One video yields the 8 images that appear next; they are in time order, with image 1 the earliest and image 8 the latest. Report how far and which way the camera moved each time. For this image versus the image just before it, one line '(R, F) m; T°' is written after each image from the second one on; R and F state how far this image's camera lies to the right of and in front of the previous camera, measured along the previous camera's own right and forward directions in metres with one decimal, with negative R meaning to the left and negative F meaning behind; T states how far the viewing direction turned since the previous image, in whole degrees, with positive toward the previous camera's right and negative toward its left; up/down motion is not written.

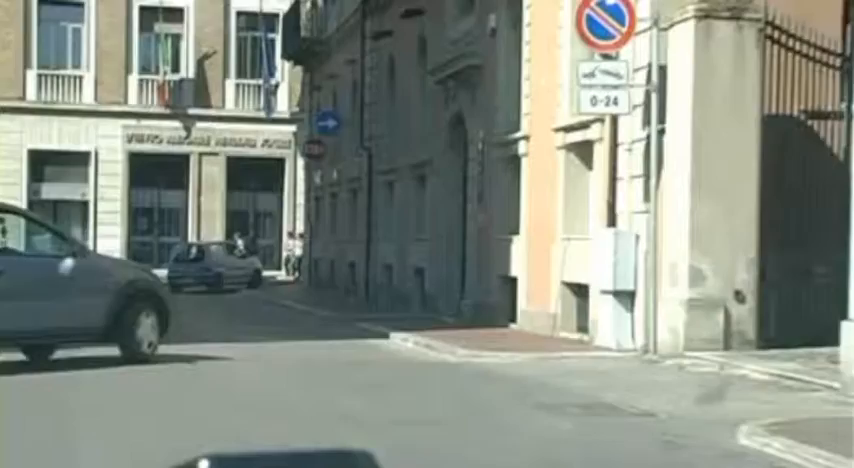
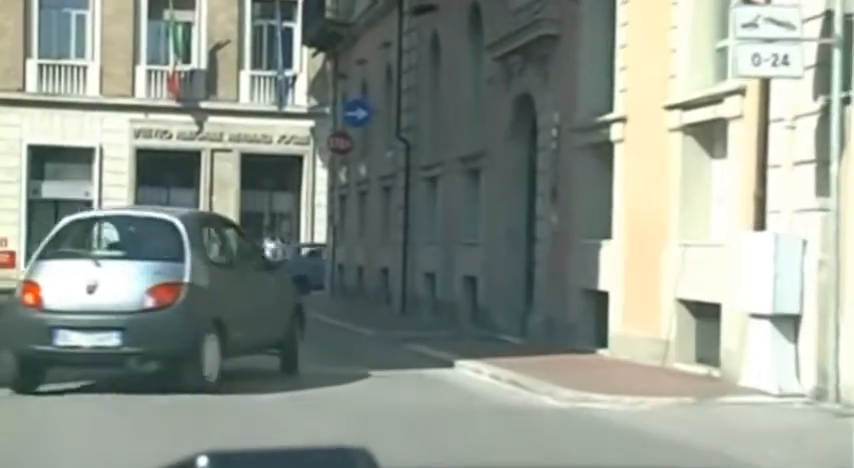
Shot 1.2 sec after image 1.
(-1.0, +4.4) m; 0°
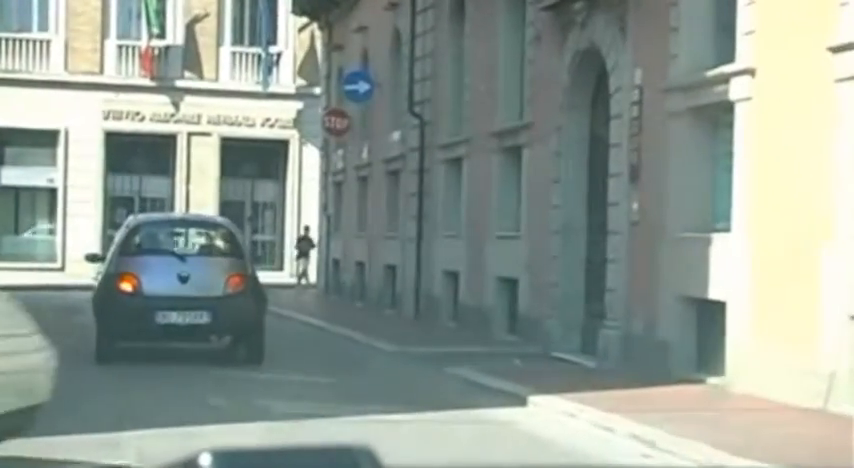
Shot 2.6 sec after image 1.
(-0.9, +4.8) m; +1°
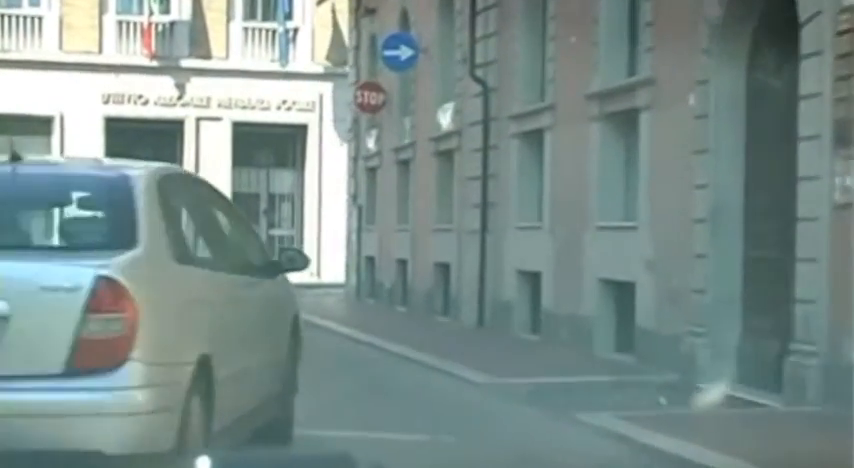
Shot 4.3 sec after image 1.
(-1.1, +5.1) m; 0°
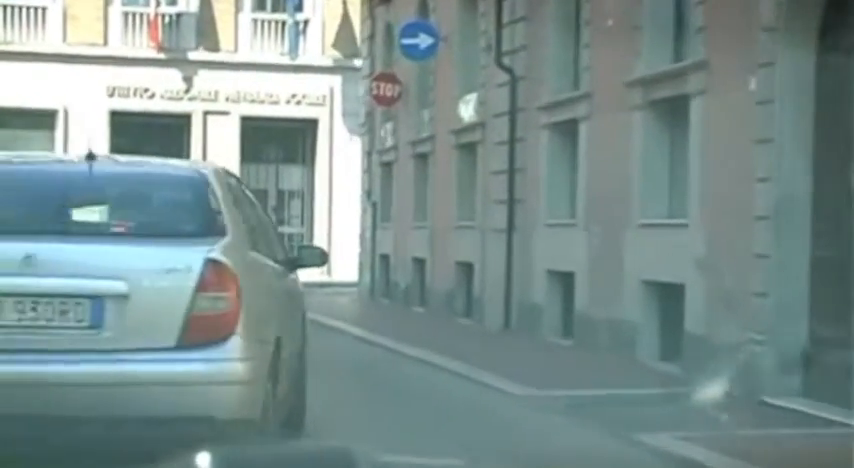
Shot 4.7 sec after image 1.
(-0.3, +1.3) m; 0°
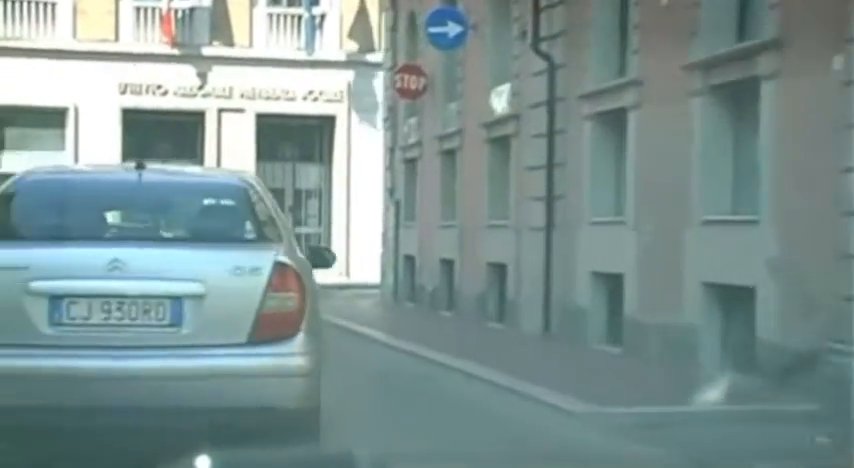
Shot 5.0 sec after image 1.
(-0.3, +1.4) m; -1°
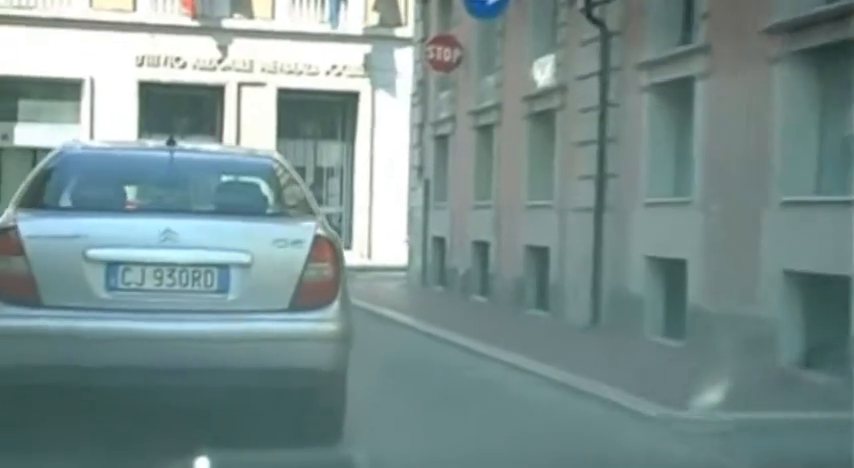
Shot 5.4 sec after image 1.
(-0.4, +1.5) m; -1°
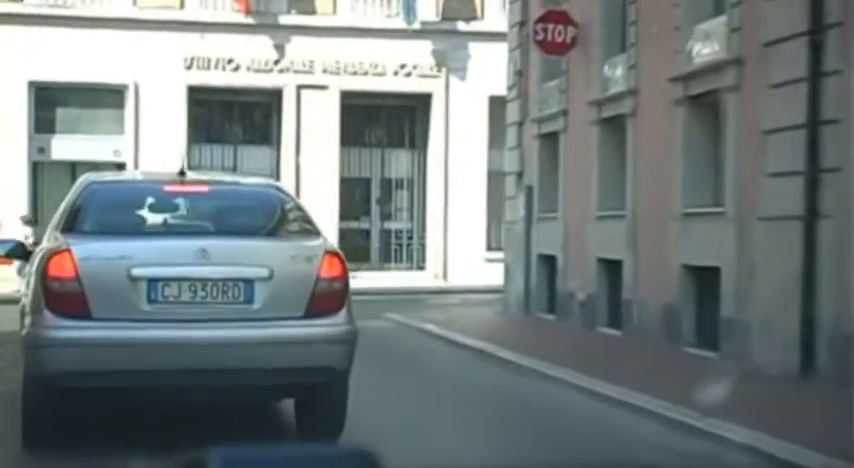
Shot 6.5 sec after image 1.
(-1.2, +4.7) m; -2°
